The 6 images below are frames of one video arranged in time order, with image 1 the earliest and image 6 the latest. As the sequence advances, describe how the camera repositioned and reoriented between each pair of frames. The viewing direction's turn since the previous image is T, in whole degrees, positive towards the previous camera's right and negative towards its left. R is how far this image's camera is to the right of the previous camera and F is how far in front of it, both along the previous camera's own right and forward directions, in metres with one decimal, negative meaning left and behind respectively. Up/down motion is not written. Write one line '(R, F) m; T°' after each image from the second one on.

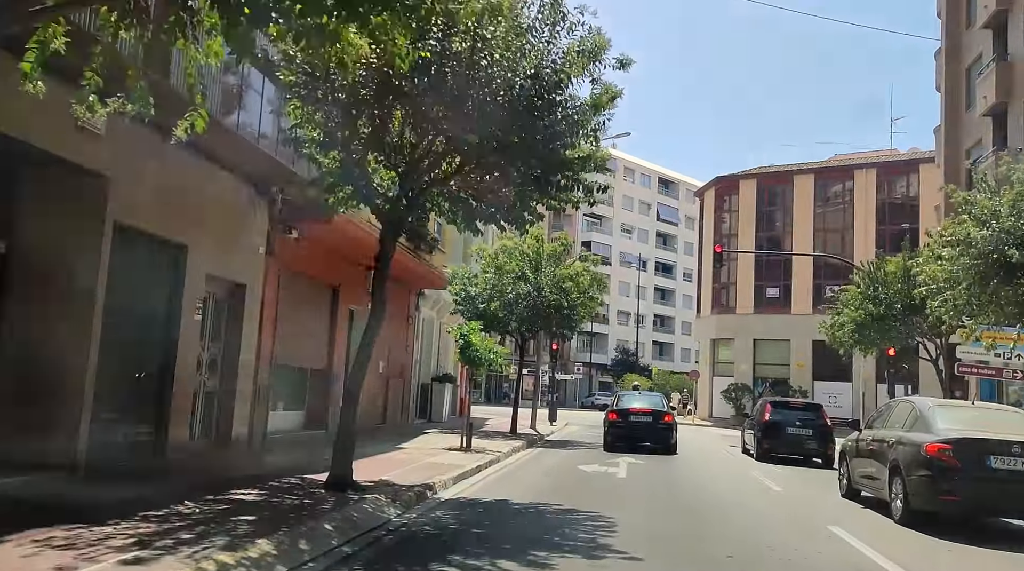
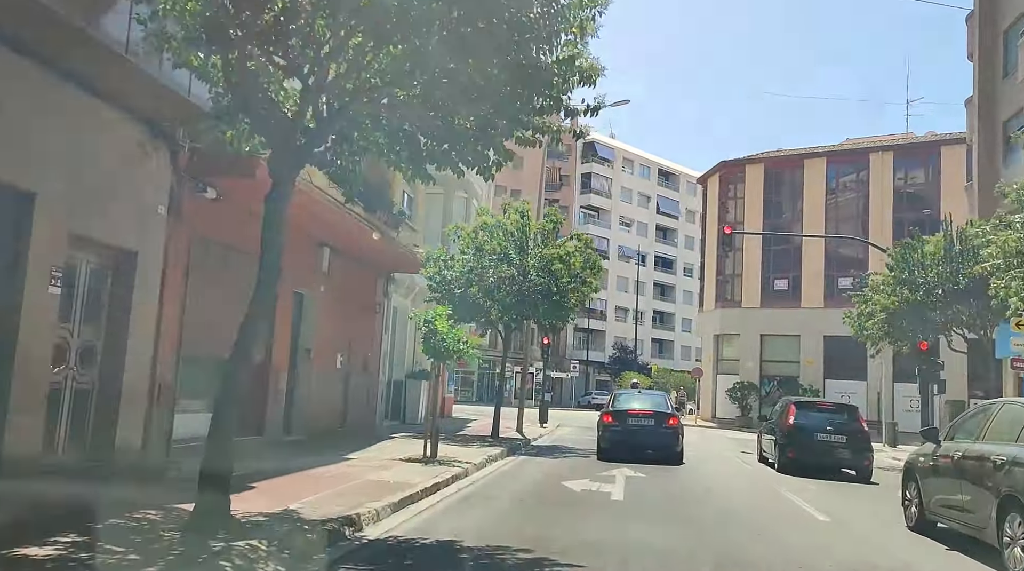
(+0.4, +3.2) m; 0°
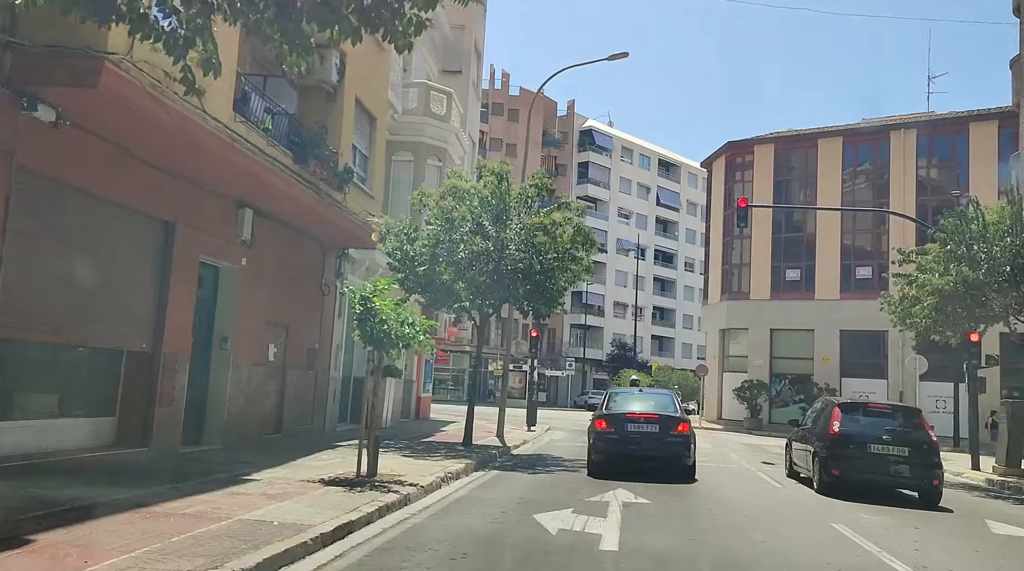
(+0.5, +3.7) m; 0°
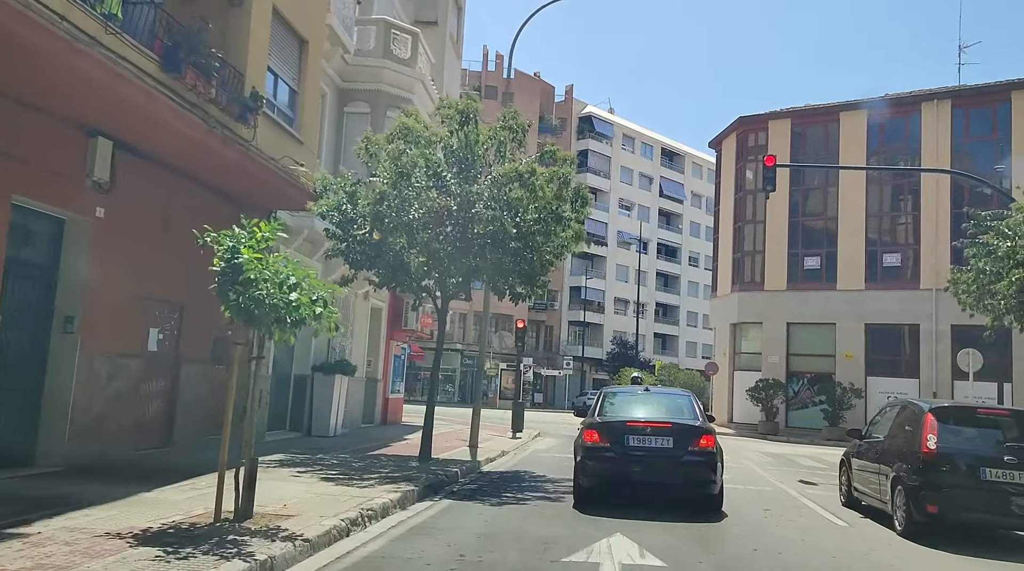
(+0.6, +4.0) m; 0°
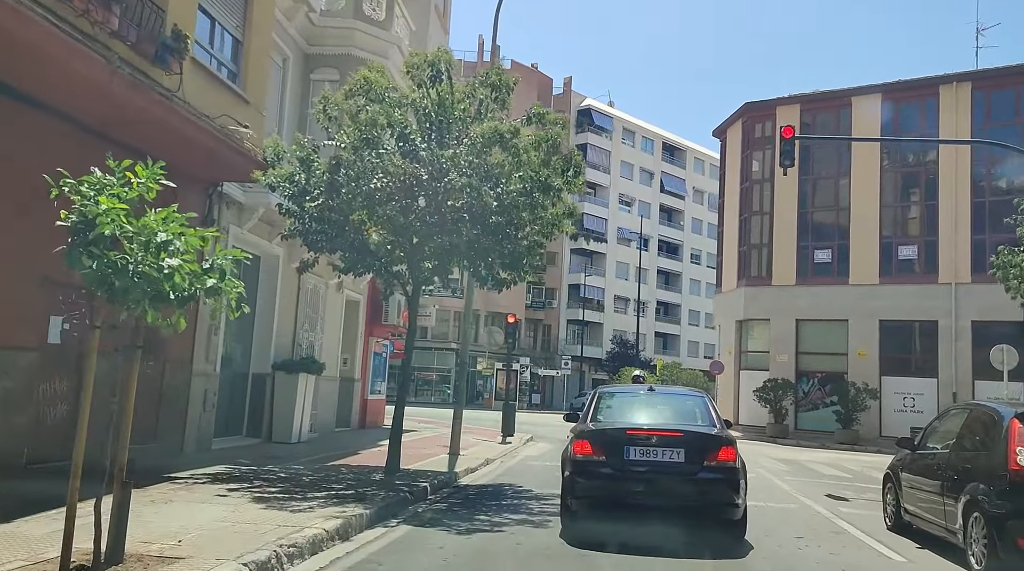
(+0.3, +2.0) m; 0°
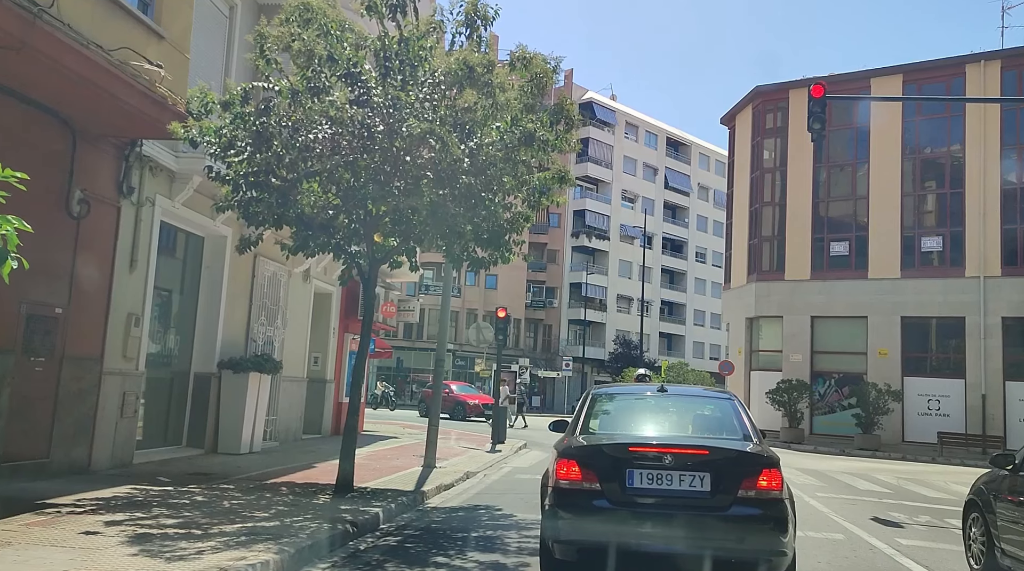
(+0.3, +2.3) m; 0°
